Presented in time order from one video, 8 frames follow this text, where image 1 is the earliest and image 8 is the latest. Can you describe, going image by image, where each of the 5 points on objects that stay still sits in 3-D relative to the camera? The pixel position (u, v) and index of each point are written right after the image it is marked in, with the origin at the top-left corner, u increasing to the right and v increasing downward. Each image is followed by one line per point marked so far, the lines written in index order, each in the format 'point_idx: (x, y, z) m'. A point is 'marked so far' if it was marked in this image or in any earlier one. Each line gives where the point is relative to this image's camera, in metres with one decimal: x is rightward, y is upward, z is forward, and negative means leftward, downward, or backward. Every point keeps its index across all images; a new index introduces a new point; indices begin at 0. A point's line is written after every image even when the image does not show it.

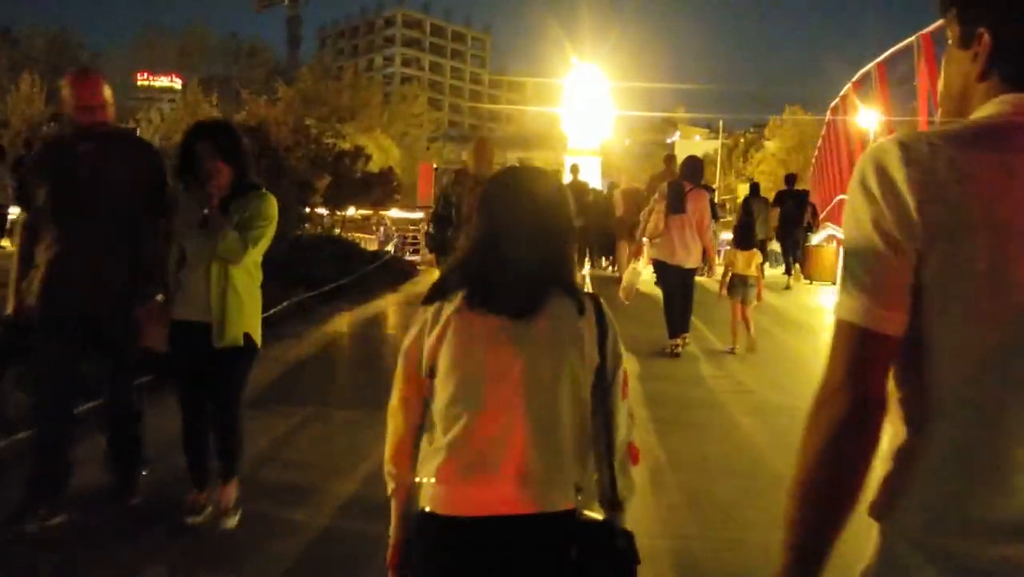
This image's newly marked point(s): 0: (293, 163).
0: (-3.2, +1.9, +15.8) m
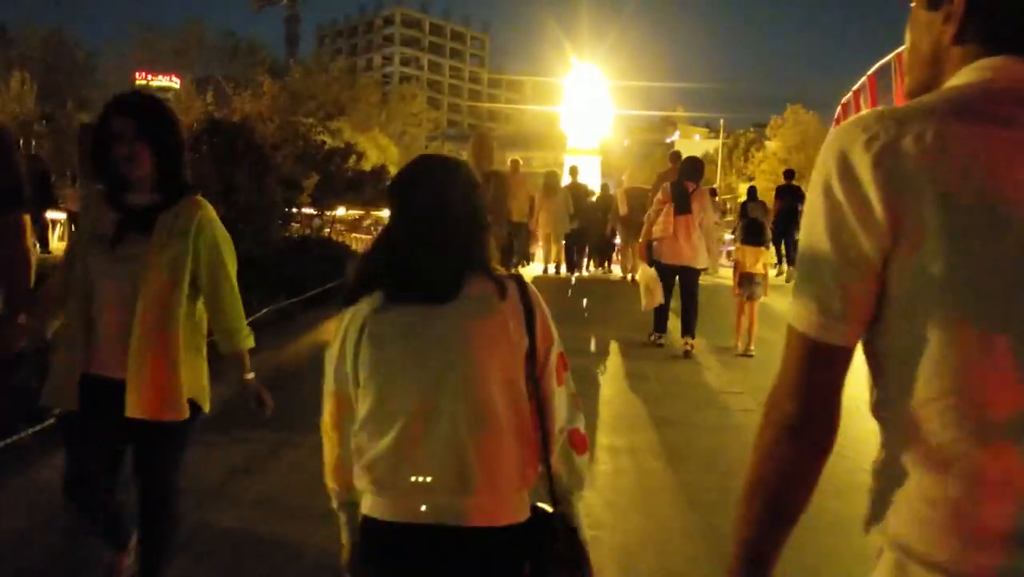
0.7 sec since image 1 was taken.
0: (-3.3, +1.8, +15.0) m
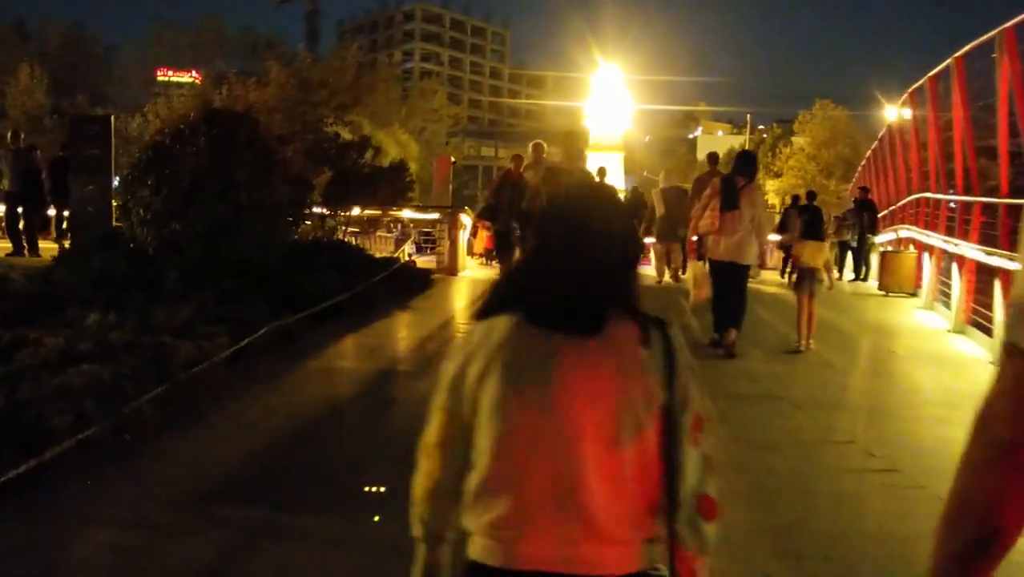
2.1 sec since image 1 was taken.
0: (-2.8, +1.7, +13.4) m
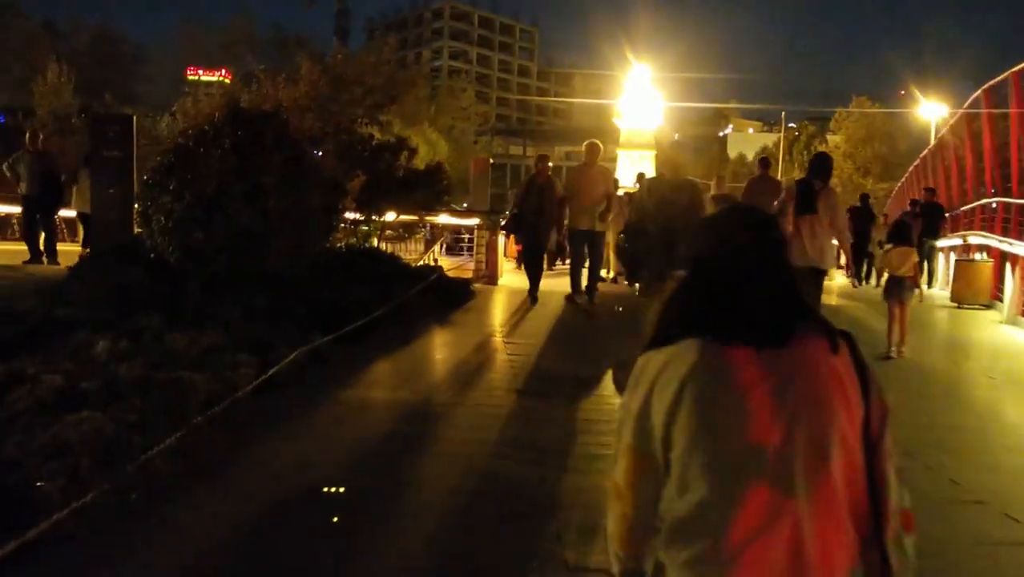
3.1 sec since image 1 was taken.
0: (-2.3, +1.5, +12.5) m
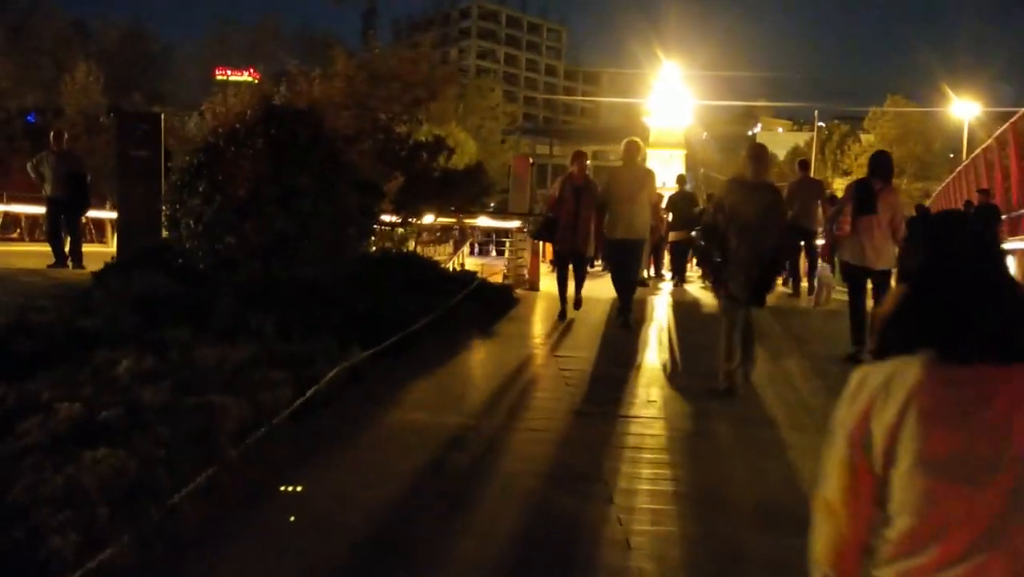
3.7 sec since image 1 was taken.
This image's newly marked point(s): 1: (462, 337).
0: (-1.8, +1.5, +11.8) m
1: (-0.5, -0.5, +10.5) m
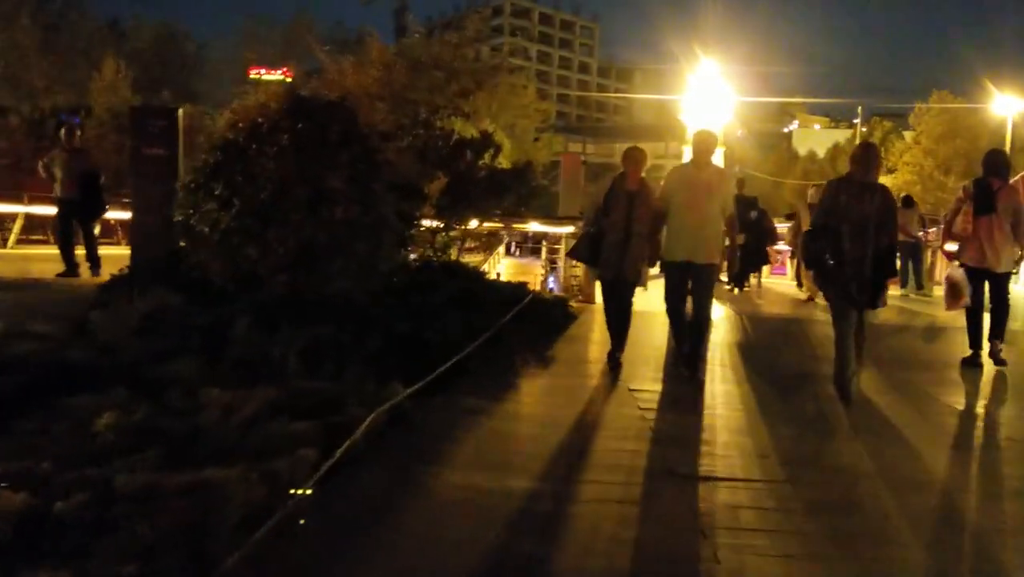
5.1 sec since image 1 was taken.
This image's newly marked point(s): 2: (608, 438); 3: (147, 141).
0: (-1.2, +1.3, +10.4) m
1: (+0.1, -0.6, +9.1) m
2: (+0.6, -0.9, +6.7) m
3: (-4.3, +1.7, +12.5) m
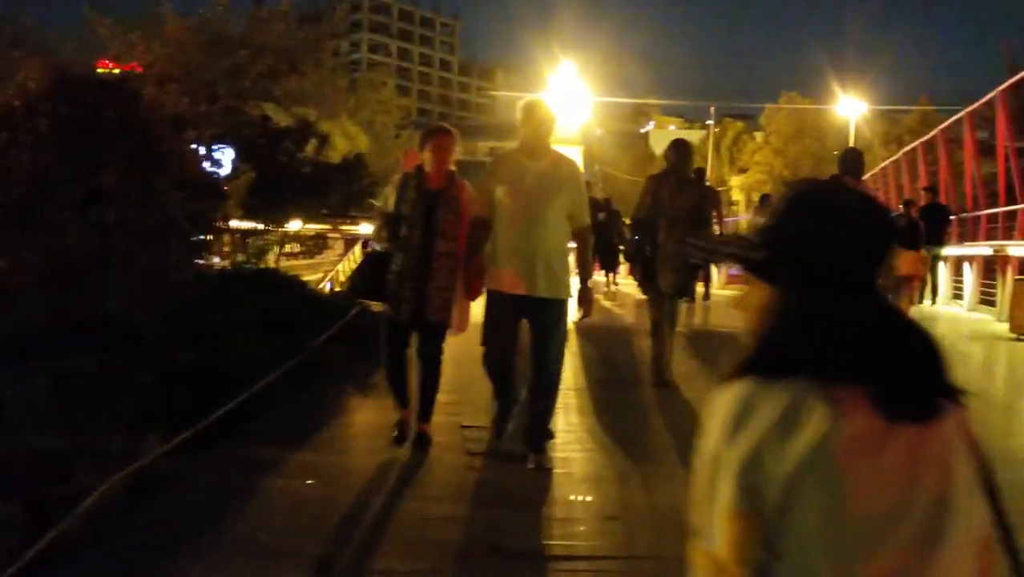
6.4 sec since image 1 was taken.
0: (-2.7, +1.2, +8.8) m
1: (-1.3, -0.7, +7.7) m
2: (-0.5, -1.1, +5.3) m
3: (-6.1, +1.6, +10.5) m
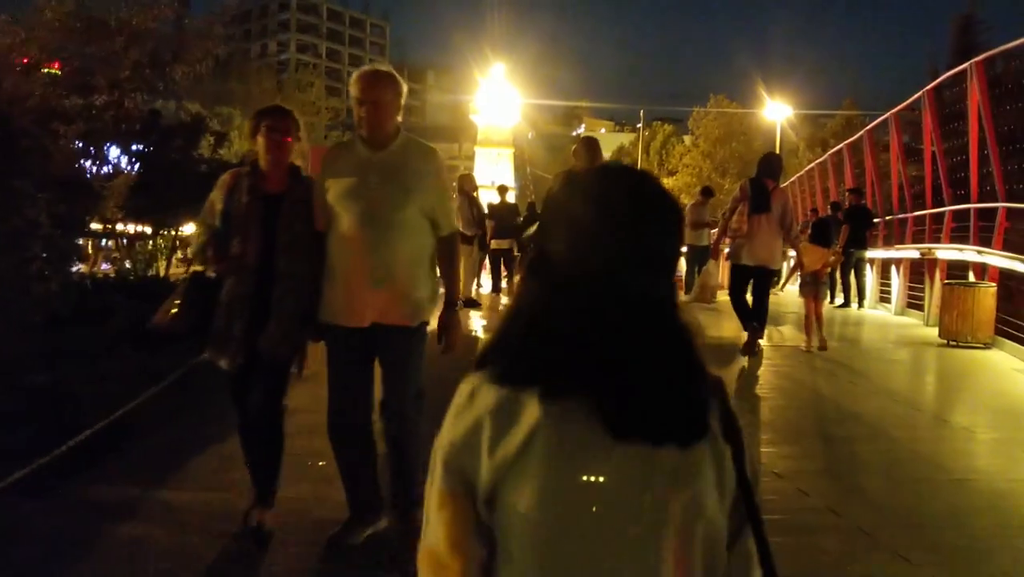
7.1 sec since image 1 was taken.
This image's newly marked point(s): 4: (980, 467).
0: (-3.4, +1.1, +8.0) m
1: (-1.9, -0.8, +6.9) m
2: (-0.9, -1.1, +4.6) m
3: (-6.9, +1.5, +9.4) m
4: (+3.1, -1.2, +6.8) m
